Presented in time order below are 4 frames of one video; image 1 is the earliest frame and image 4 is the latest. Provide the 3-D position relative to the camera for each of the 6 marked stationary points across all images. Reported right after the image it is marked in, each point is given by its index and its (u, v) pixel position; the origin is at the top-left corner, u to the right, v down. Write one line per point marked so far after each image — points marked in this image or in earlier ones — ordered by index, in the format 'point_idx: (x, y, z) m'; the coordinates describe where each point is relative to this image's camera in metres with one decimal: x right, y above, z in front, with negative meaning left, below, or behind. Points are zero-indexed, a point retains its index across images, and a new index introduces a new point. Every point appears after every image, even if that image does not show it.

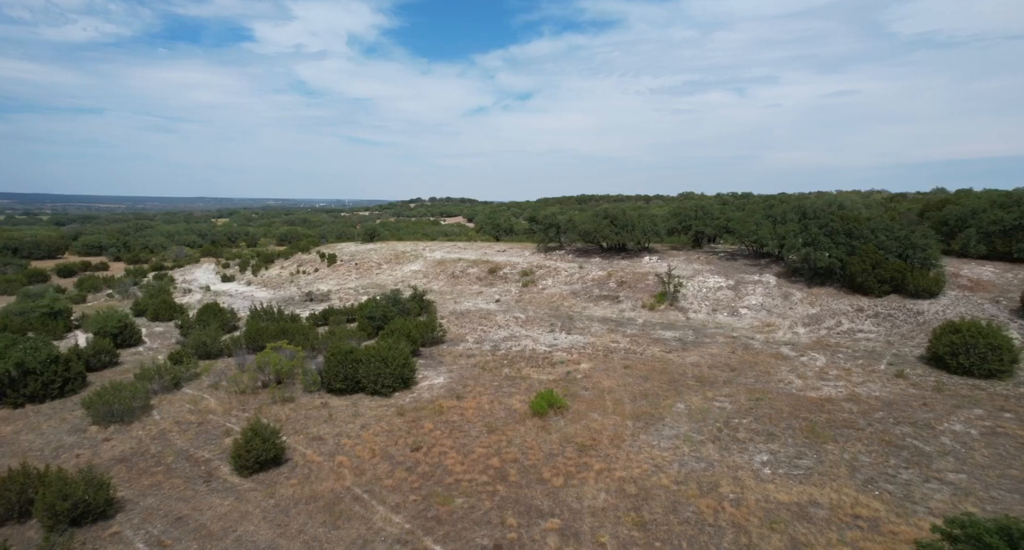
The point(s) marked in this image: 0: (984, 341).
0: (+9.7, -1.4, +10.4) m
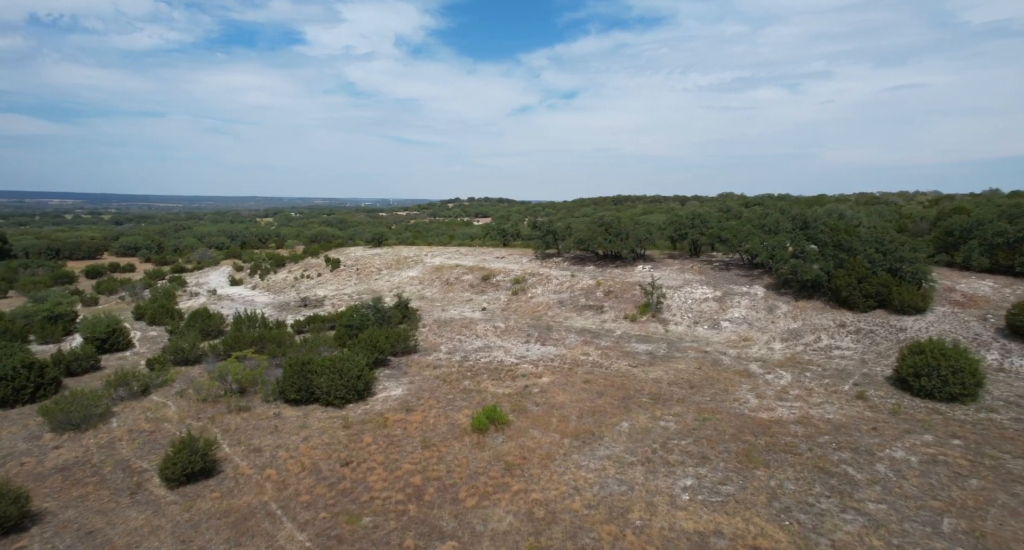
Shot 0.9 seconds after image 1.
0: (+8.6, -1.8, +10.0) m
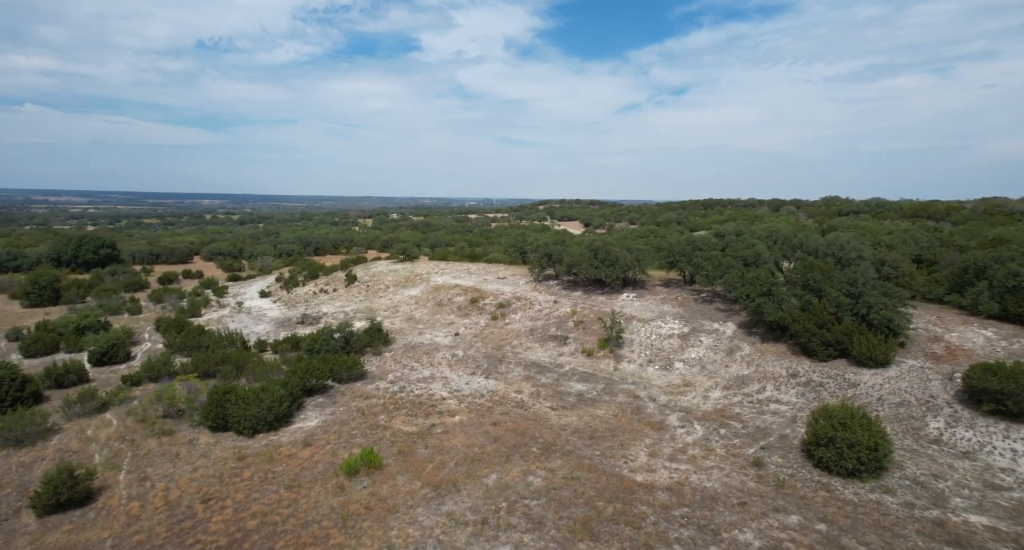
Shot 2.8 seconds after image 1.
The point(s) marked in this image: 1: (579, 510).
0: (+6.0, -2.9, +9.1) m
1: (+1.1, -4.0, +8.5) m
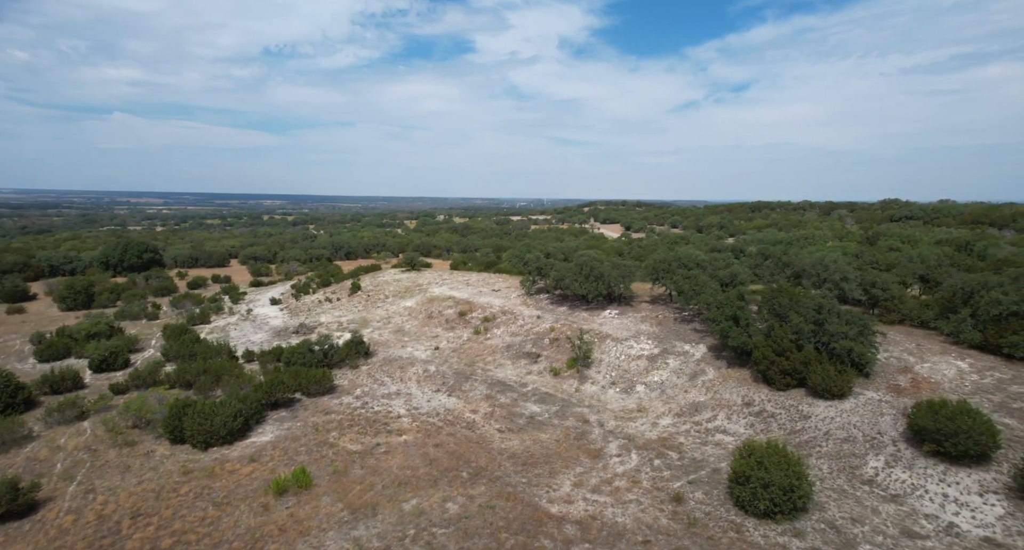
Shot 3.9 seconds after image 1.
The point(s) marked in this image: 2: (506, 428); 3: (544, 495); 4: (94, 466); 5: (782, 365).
0: (+4.4, -3.5, +8.9) m
1: (-0.5, -4.5, +8.6) m
2: (-0.1, -4.0, +13.4) m
3: (+0.7, -4.4, +10.0) m
4: (-9.5, -4.3, +11.5) m
5: (+7.2, -2.4, +13.4) m
